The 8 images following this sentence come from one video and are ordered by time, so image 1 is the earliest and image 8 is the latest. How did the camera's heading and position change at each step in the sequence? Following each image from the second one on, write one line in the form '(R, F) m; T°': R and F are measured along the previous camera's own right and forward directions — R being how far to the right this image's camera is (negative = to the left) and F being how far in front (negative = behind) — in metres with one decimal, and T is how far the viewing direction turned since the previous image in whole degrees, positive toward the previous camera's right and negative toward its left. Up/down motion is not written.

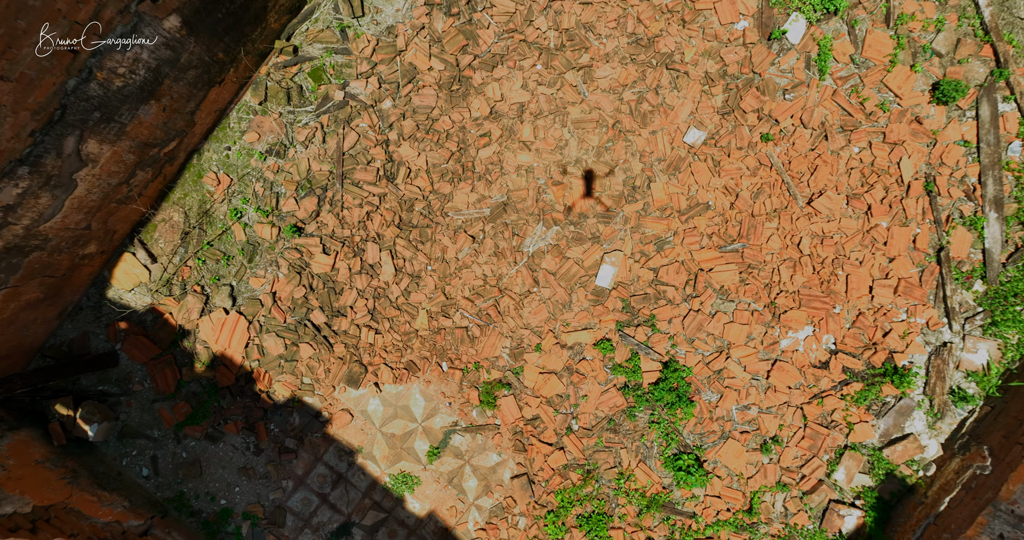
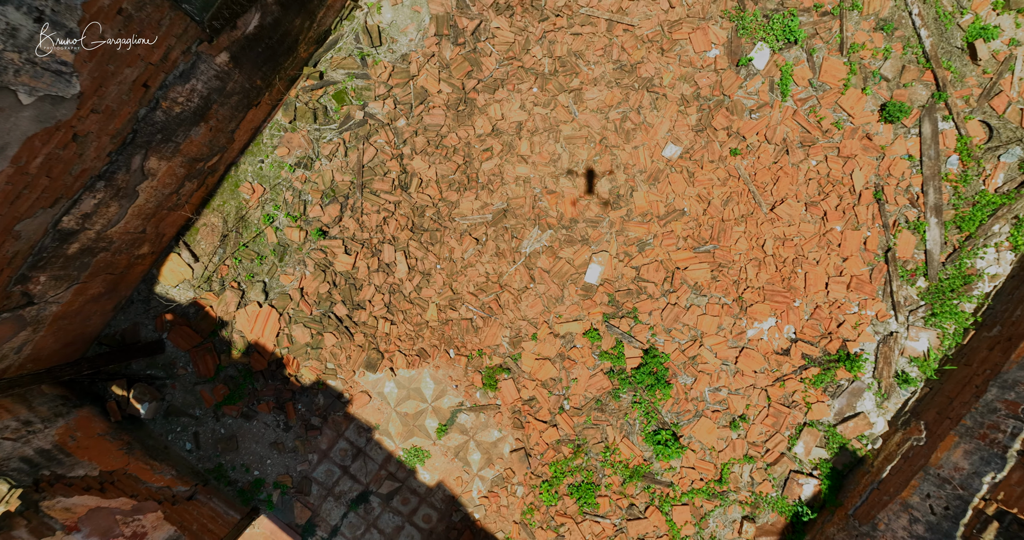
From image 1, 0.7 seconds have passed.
(0.0, -0.5) m; 0°
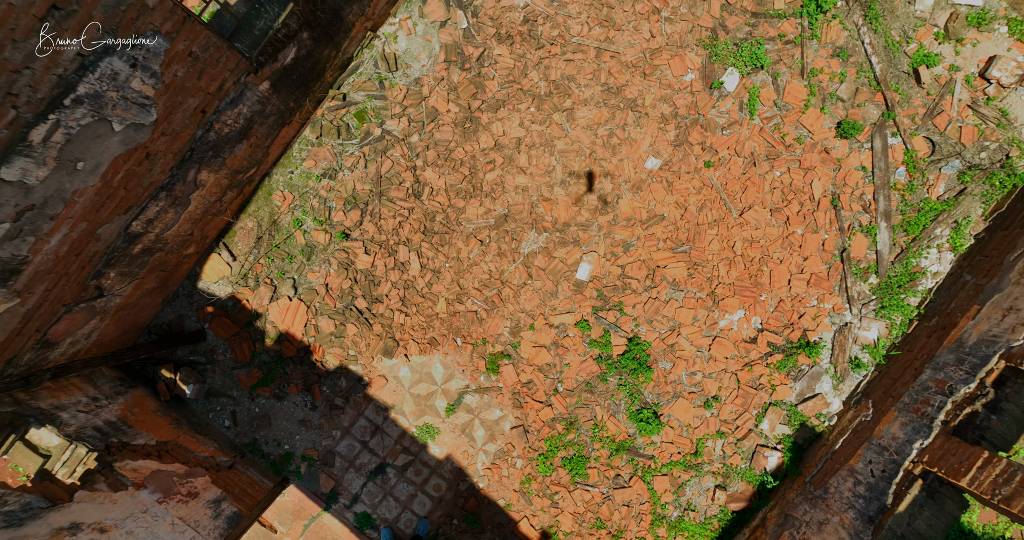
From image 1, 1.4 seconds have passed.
(0.0, -0.6) m; 0°
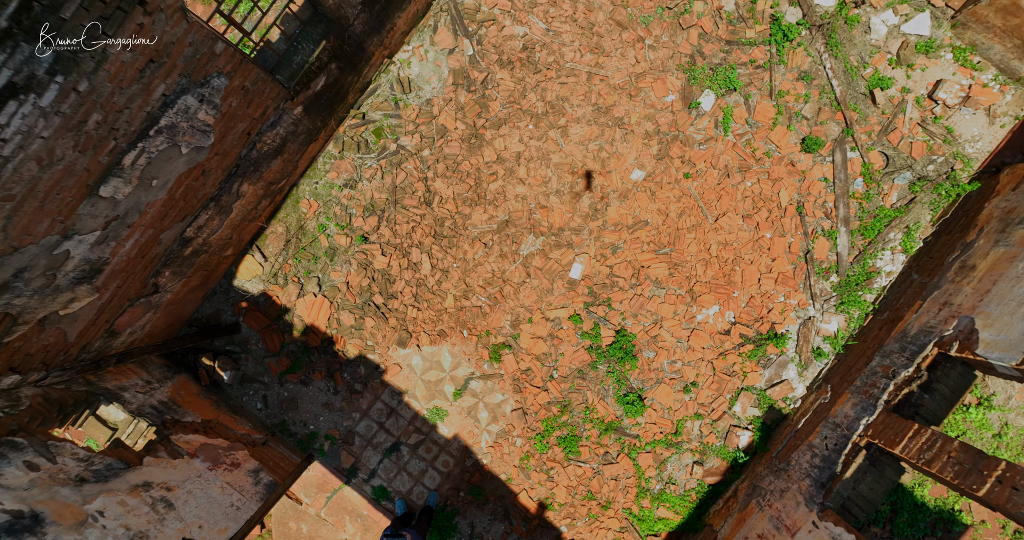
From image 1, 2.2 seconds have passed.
(0.0, -0.6) m; 0°
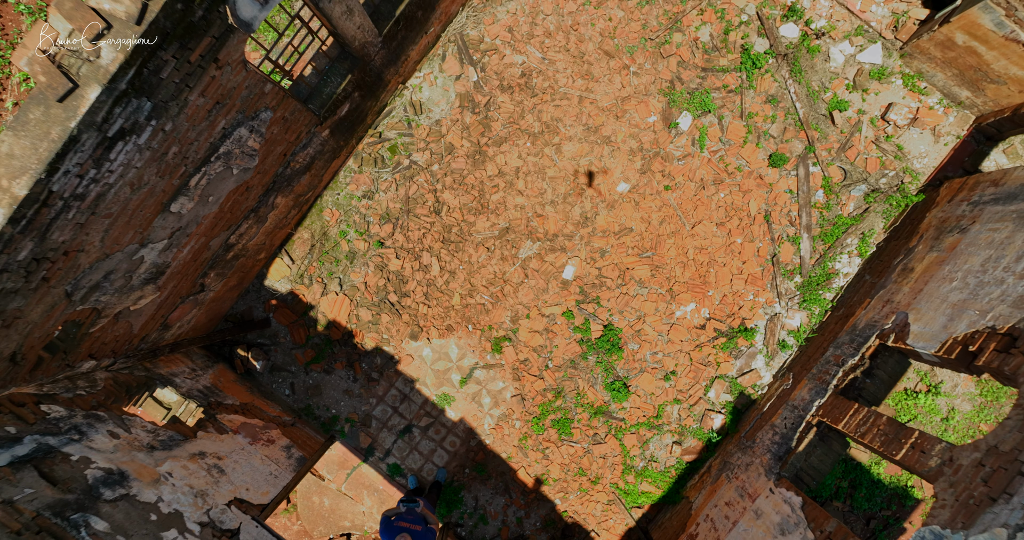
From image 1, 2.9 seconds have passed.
(0.0, -0.7) m; 0°
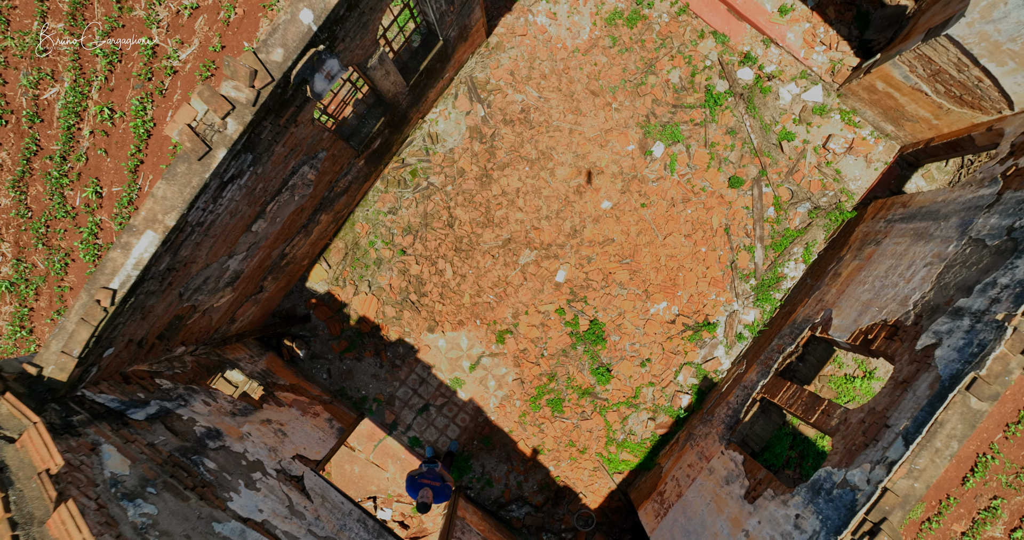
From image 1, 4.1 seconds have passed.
(0.0, -1.1) m; 0°
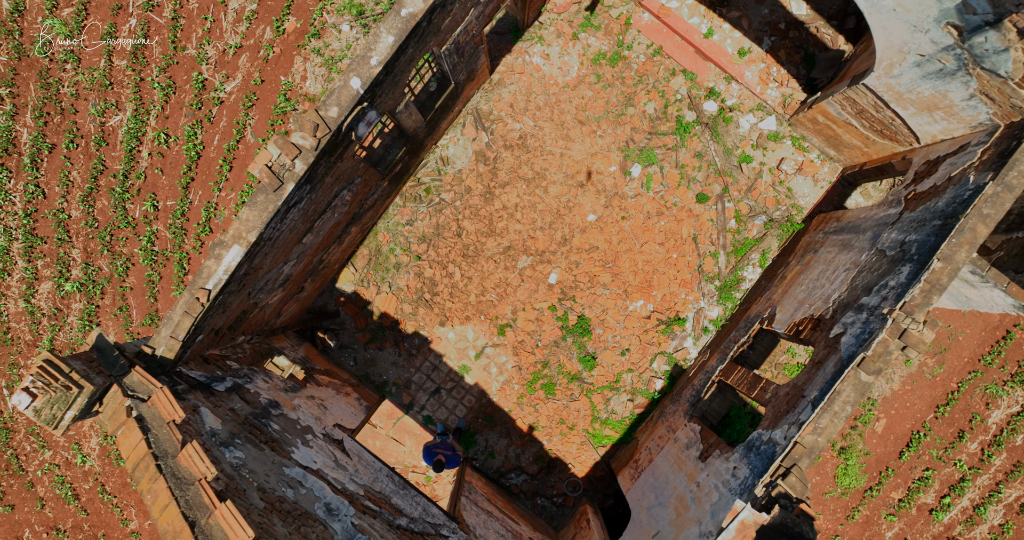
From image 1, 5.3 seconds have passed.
(0.0, -1.2) m; 0°
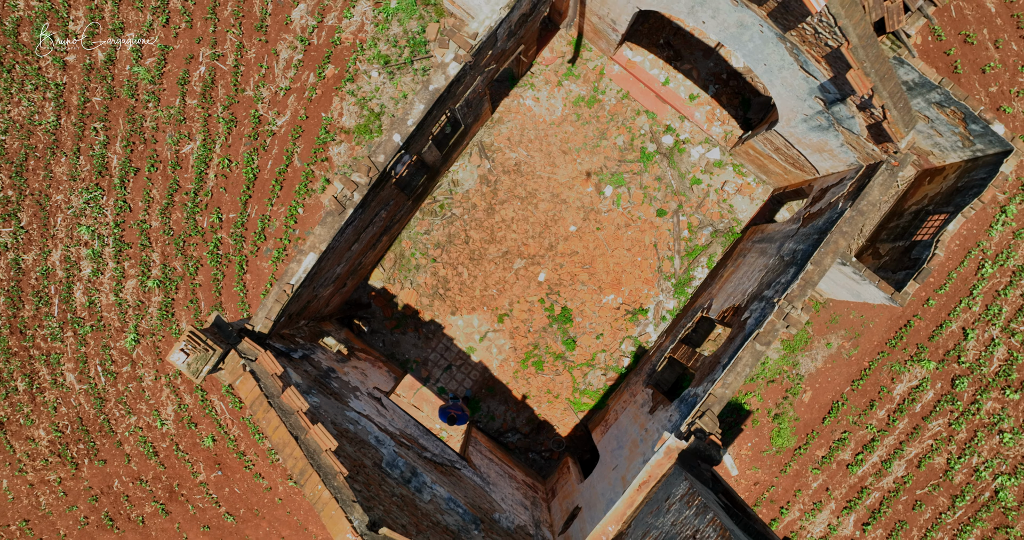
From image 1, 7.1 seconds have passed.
(+0.1, -2.0) m; 0°
